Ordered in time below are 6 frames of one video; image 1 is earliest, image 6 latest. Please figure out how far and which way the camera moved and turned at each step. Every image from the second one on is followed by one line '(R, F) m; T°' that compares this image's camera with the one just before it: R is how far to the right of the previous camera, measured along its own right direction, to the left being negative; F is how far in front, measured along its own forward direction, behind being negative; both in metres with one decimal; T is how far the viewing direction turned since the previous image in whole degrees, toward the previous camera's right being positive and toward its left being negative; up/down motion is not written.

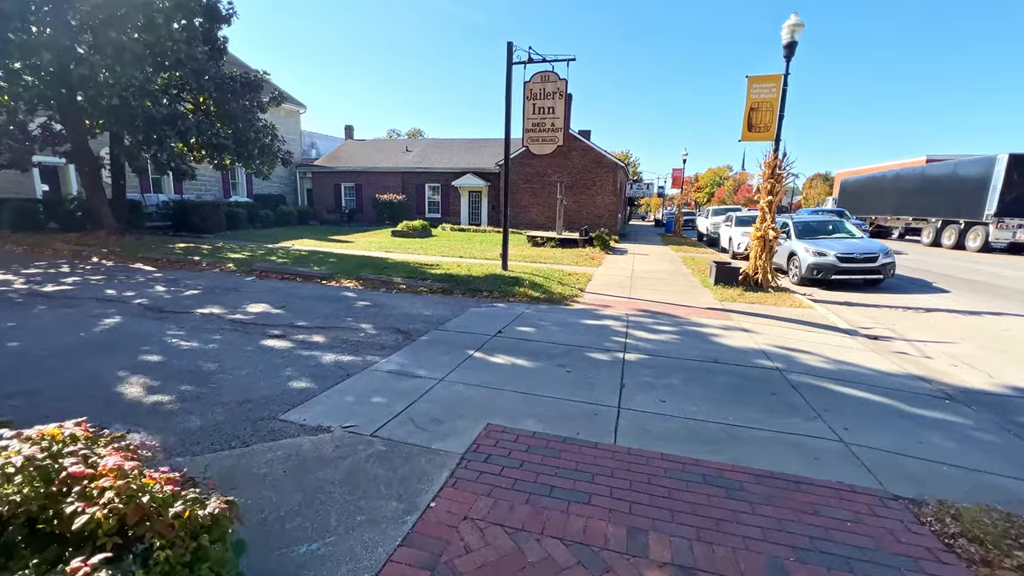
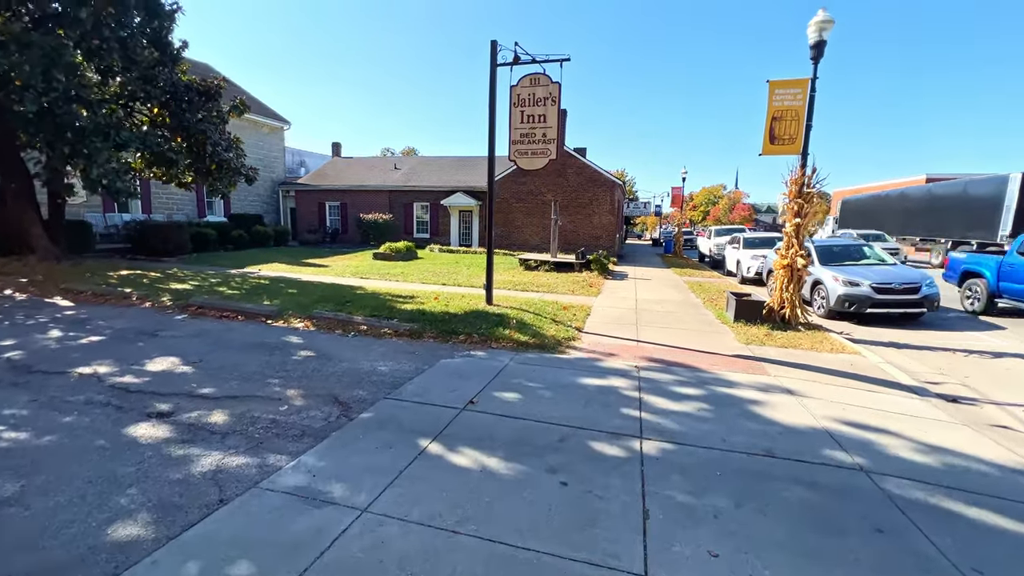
(+0.2, +1.5) m; 0°
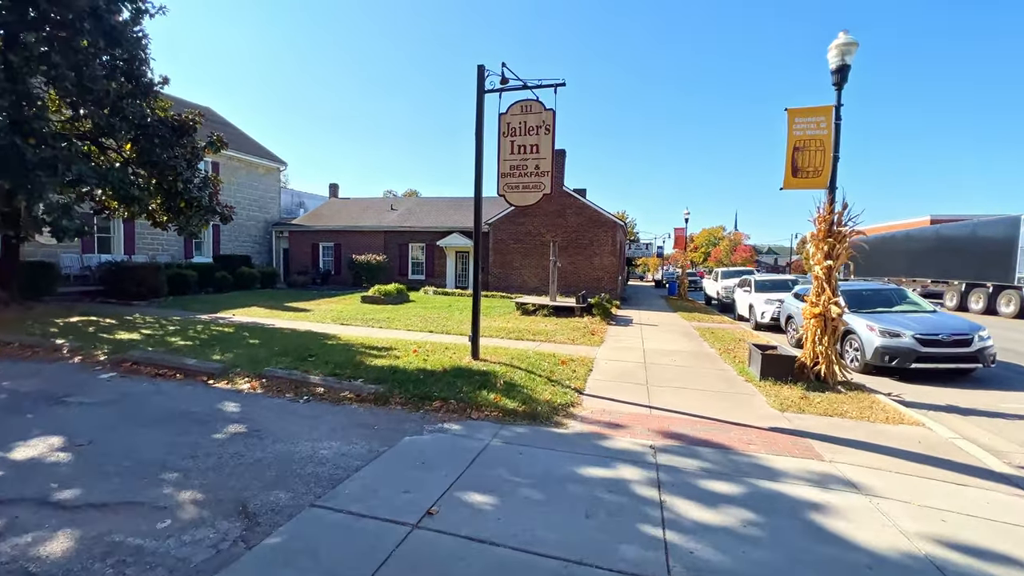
(+0.2, +1.1) m; 0°
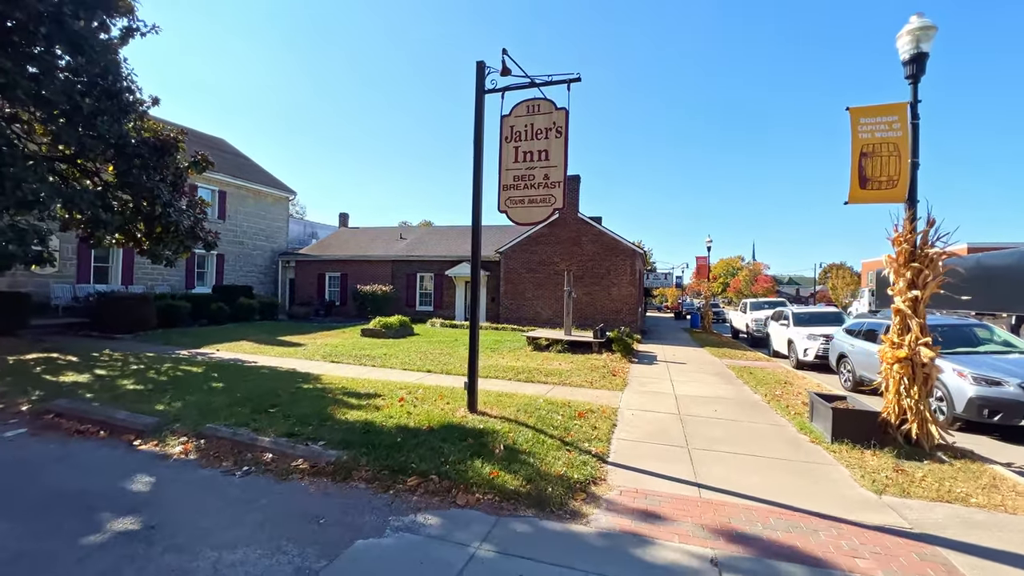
(+0.1, +1.3) m; -2°
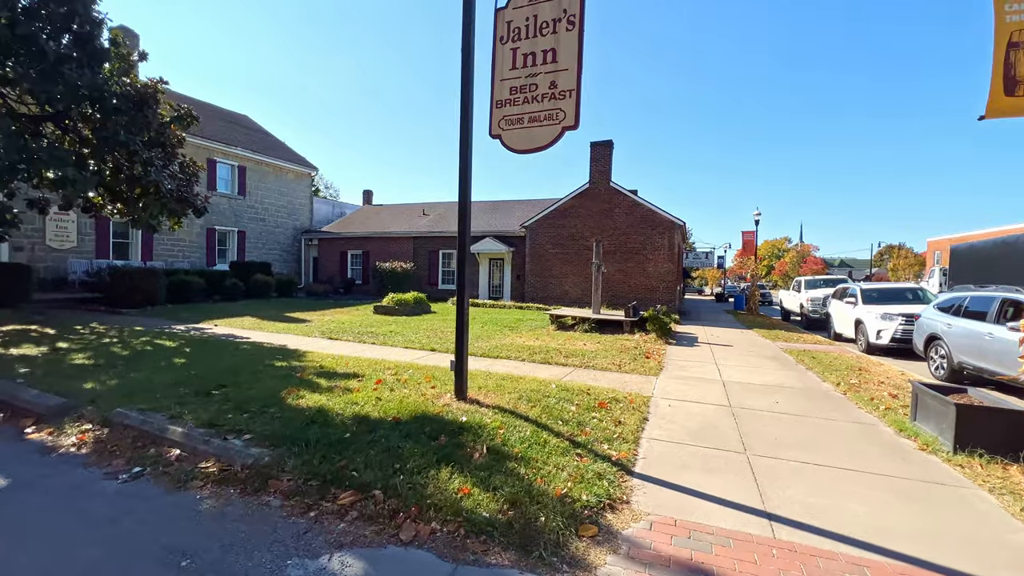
(+0.4, +1.4) m; -4°
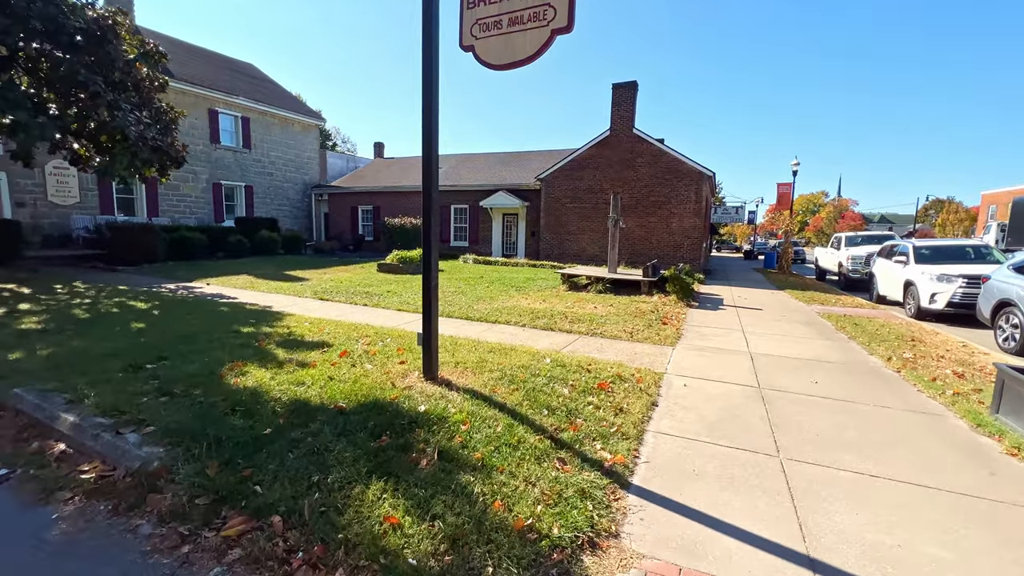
(+0.4, +0.9) m; -3°
